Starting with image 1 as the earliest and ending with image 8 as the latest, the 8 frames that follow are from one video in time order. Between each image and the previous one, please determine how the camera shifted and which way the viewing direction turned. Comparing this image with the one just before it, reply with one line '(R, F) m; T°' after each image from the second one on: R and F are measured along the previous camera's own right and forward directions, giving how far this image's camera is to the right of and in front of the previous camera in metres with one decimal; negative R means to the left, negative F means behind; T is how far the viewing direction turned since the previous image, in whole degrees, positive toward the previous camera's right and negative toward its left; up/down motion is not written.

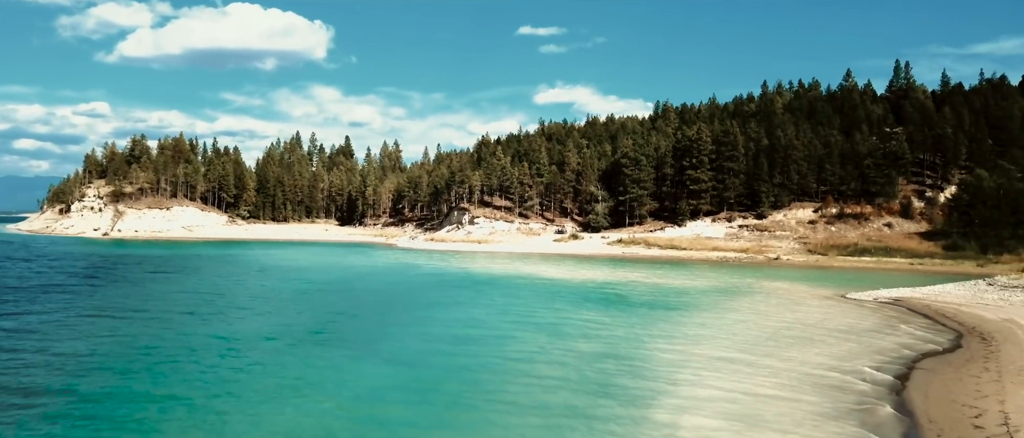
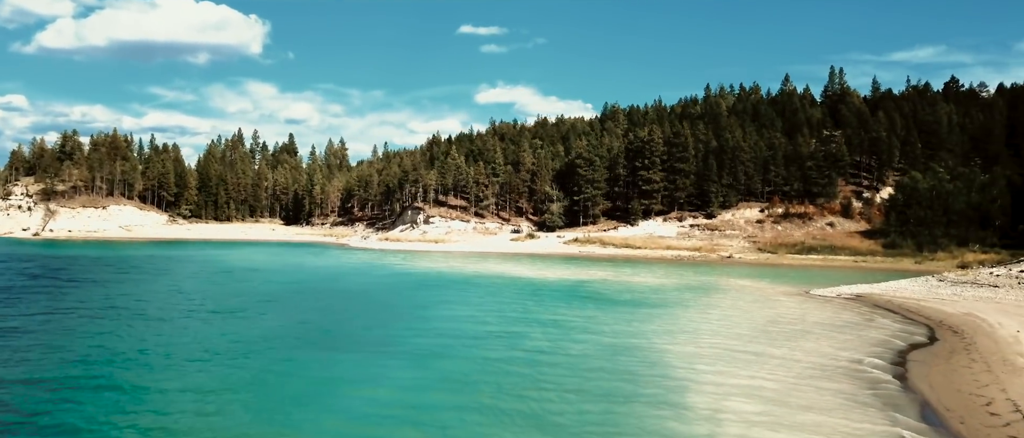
(-2.2, -0.6) m; +5°
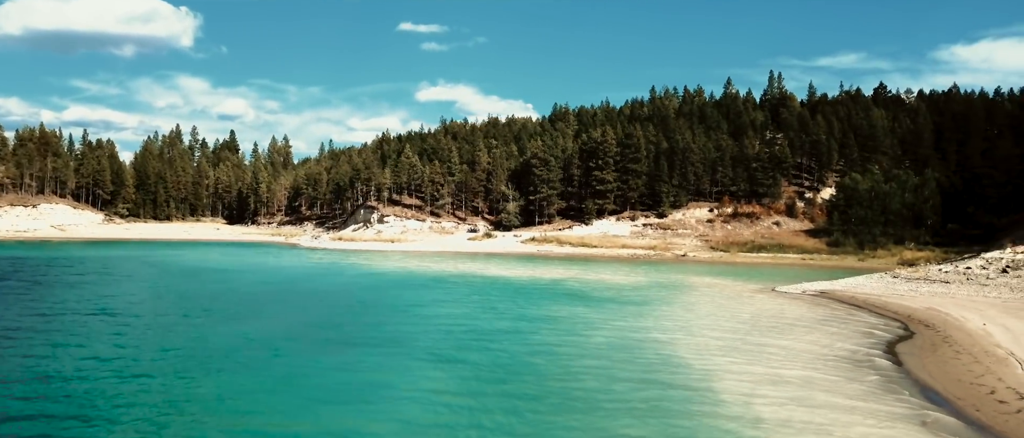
(-2.3, -0.6) m; +5°
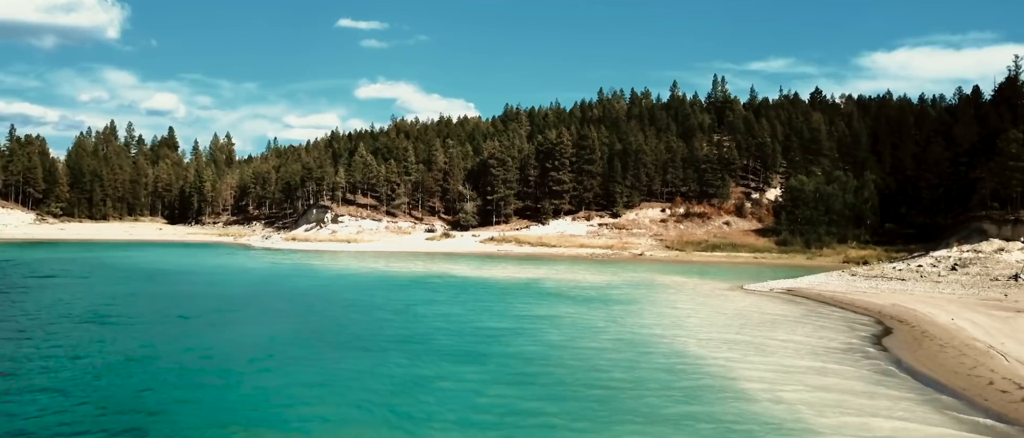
(-2.4, -0.6) m; +5°
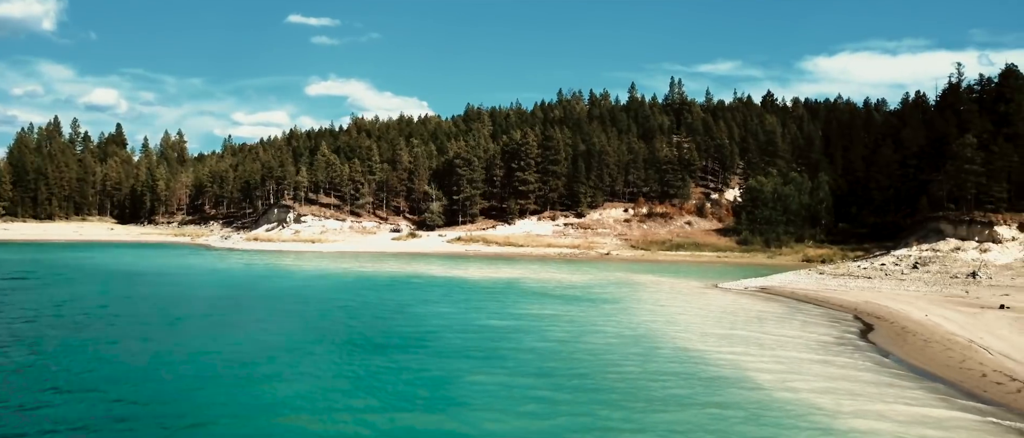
(-1.9, -0.5) m; +4°
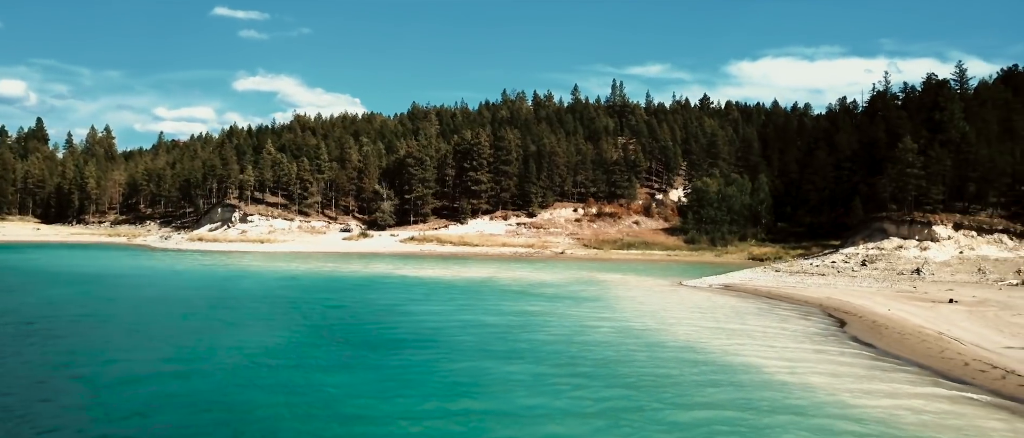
(-2.6, -0.6) m; +6°
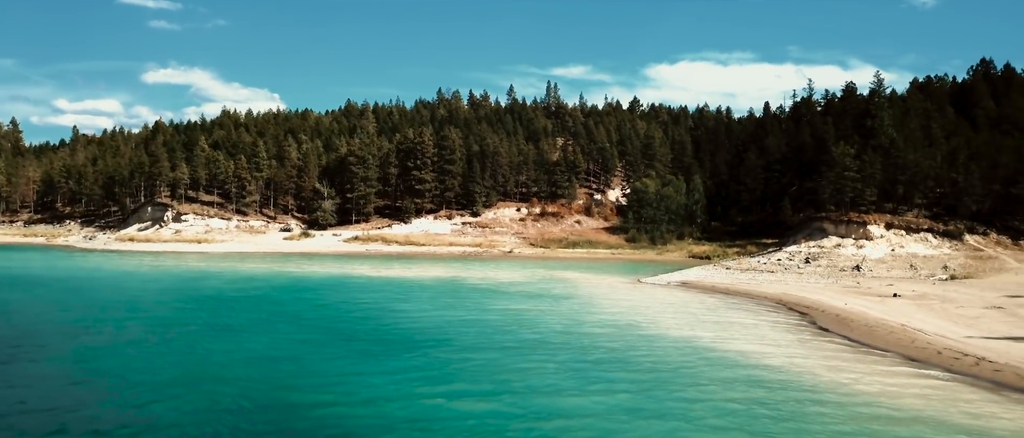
(-2.9, -0.6) m; +6°
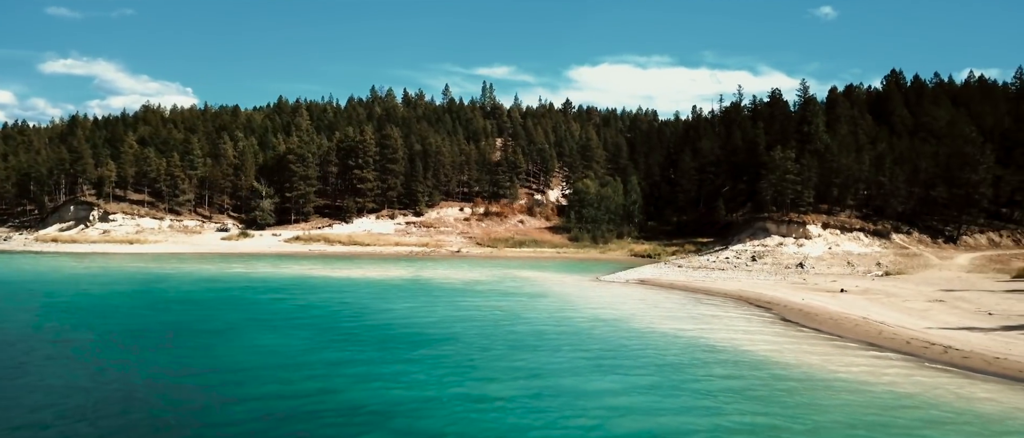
(-2.9, -0.5) m; +6°
